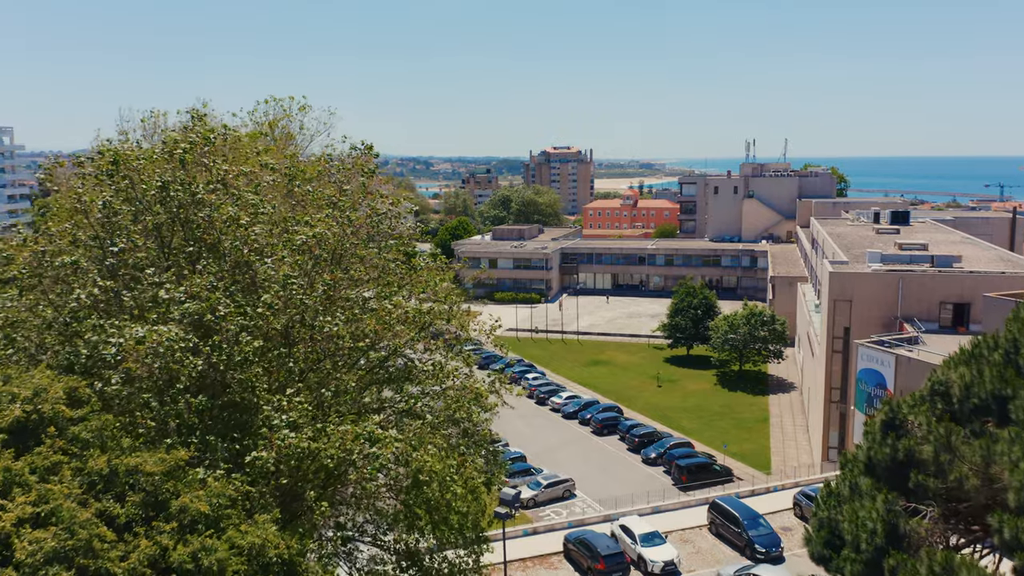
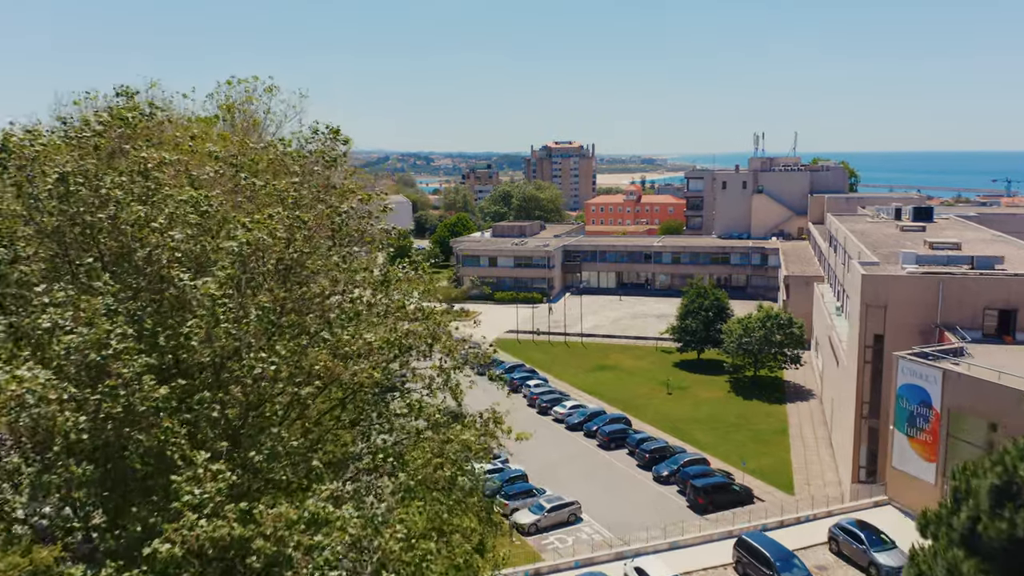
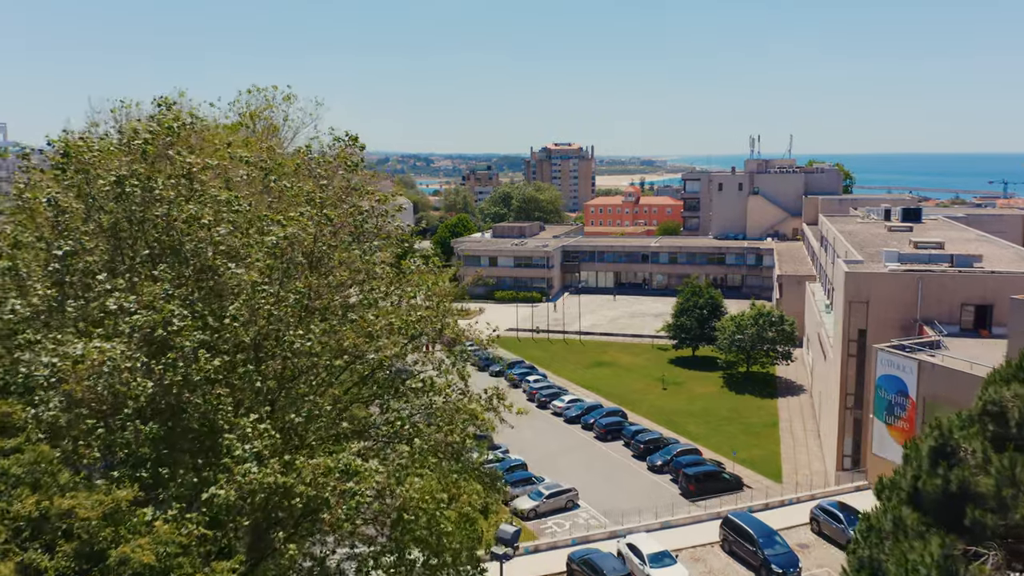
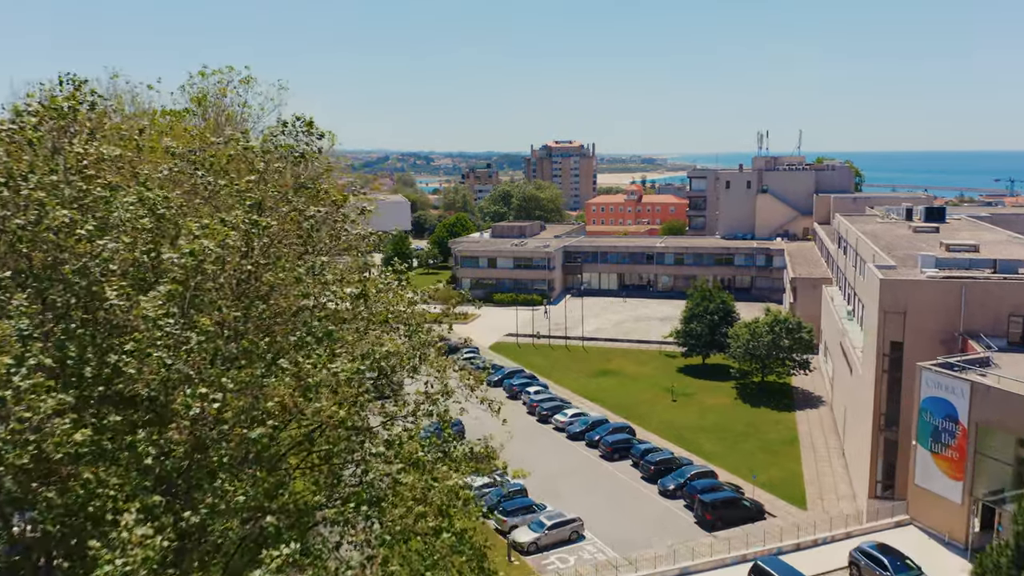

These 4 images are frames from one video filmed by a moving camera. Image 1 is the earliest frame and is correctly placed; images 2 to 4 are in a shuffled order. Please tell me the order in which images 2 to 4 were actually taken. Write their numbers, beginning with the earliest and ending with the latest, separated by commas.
3, 2, 4
